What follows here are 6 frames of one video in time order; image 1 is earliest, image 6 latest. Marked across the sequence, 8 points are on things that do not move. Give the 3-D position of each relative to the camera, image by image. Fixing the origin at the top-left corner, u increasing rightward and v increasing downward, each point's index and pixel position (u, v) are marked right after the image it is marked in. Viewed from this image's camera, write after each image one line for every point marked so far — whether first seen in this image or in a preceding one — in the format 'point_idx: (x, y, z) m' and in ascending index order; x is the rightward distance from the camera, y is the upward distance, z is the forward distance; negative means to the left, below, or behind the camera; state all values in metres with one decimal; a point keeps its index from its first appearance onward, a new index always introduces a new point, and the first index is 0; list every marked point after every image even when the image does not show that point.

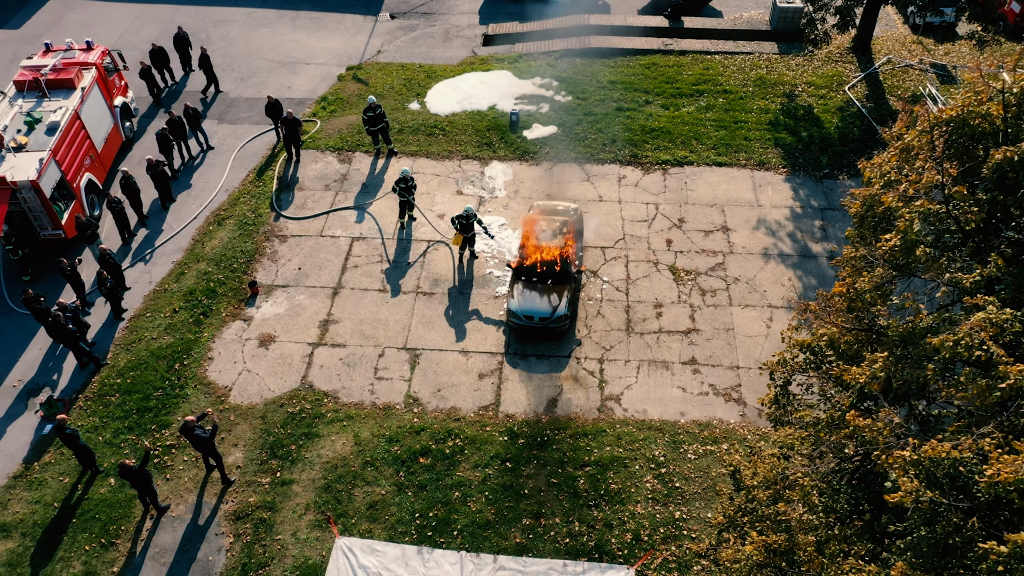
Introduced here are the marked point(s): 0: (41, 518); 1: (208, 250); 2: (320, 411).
0: (-5.8, -2.8, +10.2) m
1: (-5.1, +0.6, +13.8) m
2: (-2.6, -1.7, +11.3) m
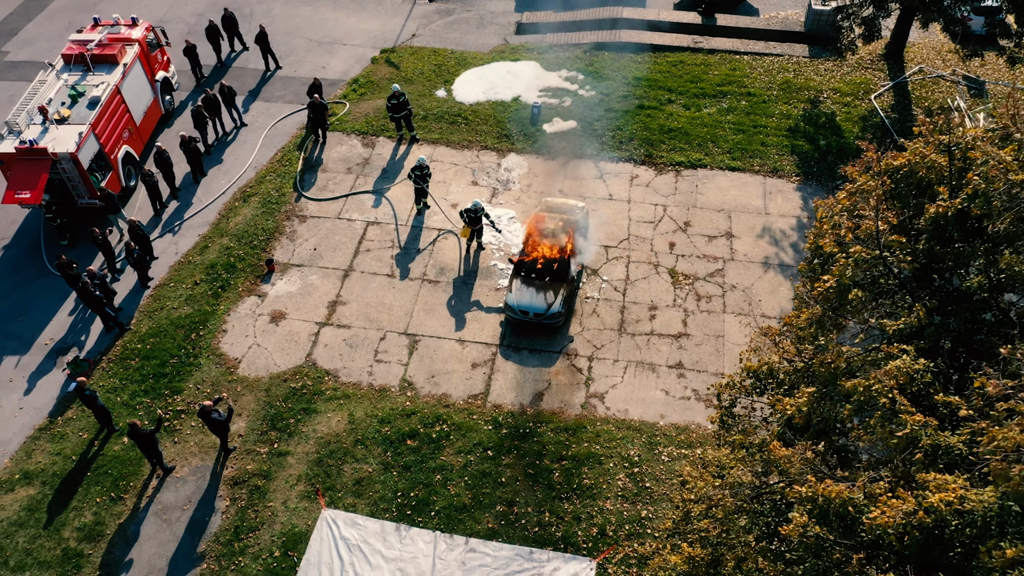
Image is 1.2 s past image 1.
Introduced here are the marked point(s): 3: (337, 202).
0: (-6.1, -2.4, +11.1) m
1: (-4.9, +1.1, +14.5) m
2: (-2.8, -1.4, +12.0) m
3: (-3.2, +1.6, +15.0) m
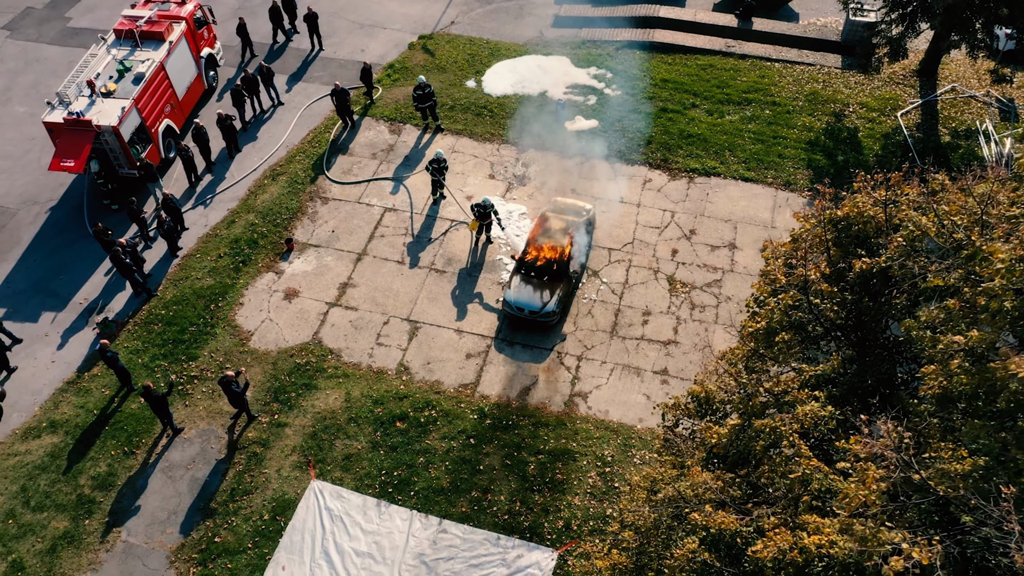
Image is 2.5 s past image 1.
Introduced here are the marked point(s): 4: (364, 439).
0: (-6.4, -2.0, +12.2) m
1: (-4.7, +1.6, +15.4) m
2: (-2.9, -1.2, +12.8) m
3: (-2.9, +1.9, +15.7) m
4: (-2.1, -2.2, +11.9) m
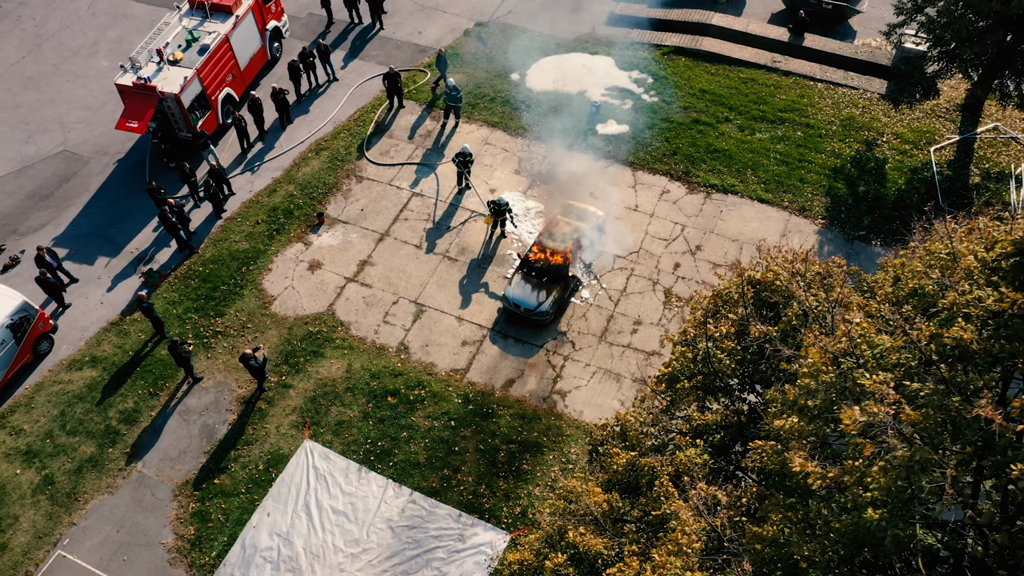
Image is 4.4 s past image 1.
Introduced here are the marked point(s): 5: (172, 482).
0: (-6.6, -1.2, +13.8) m
1: (-4.3, +2.3, +16.6) m
2: (-3.1, -0.8, +14.0) m
3: (-2.4, +2.4, +16.7) m
4: (-2.5, -1.9, +13.1) m
5: (-5.1, -2.9, +12.3) m
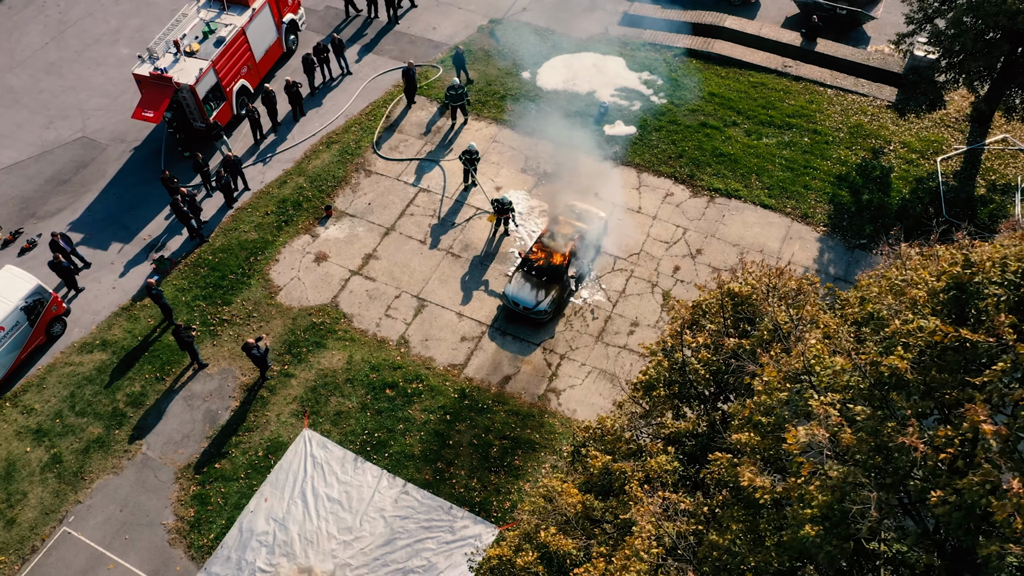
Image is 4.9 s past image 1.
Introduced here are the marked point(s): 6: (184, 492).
0: (-6.6, -1.0, +14.2) m
1: (-4.1, +2.5, +16.9) m
2: (-3.1, -0.7, +14.4) m
3: (-2.3, +2.6, +17.0) m
4: (-2.5, -1.8, +13.4) m
5: (-5.2, -2.7, +12.7) m
6: (-4.9, -3.1, +12.4) m
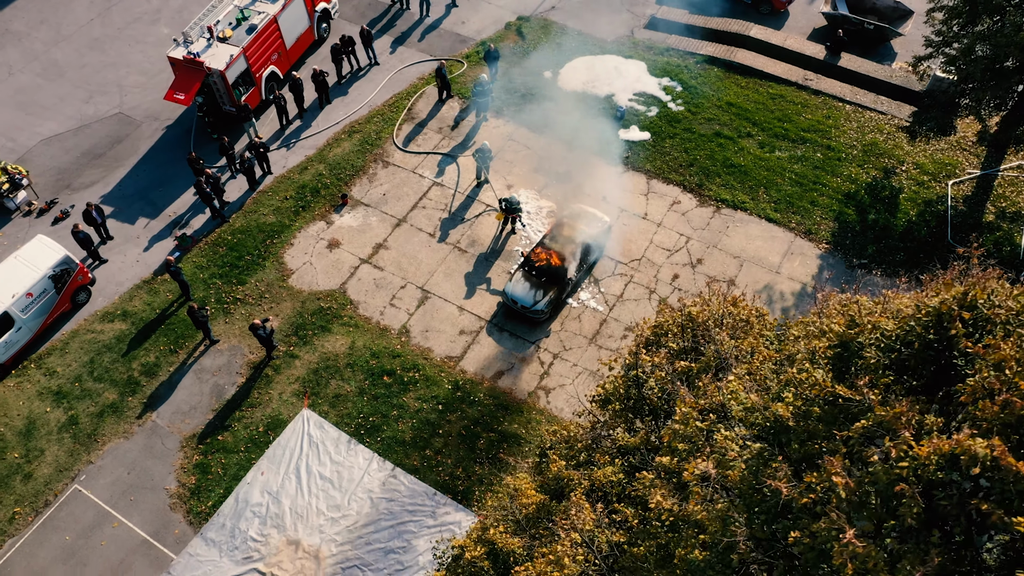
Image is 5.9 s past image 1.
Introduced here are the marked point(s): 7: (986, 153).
0: (-6.7, -0.5, +15.0) m
1: (-3.8, +2.8, +17.5) m
2: (-3.1, -0.4, +15.0) m
3: (-2.0, +2.8, +17.5) m
4: (-2.7, -1.6, +14.1) m
5: (-5.4, -2.4, +13.5) m
6: (-5.2, -2.8, +13.2) m
7: (+9.8, +2.8, +17.0) m
